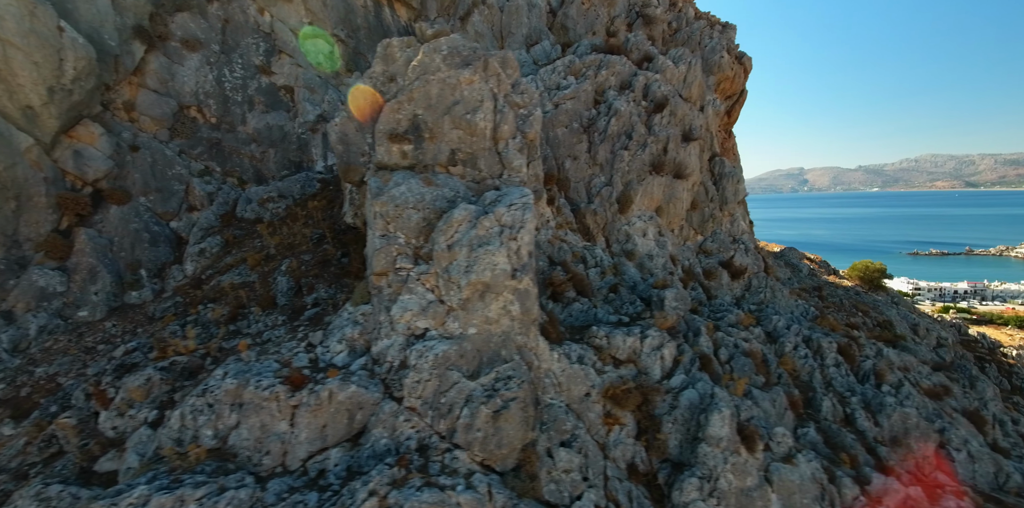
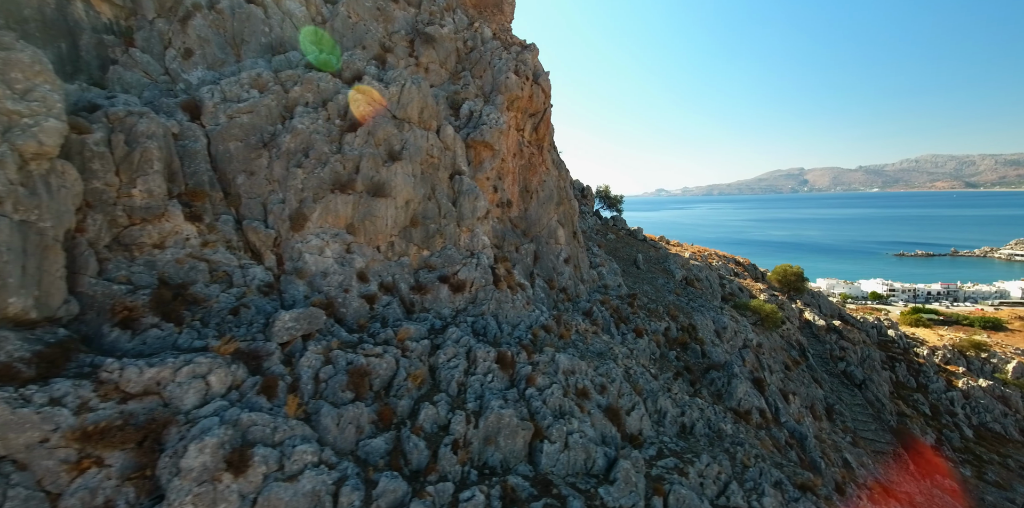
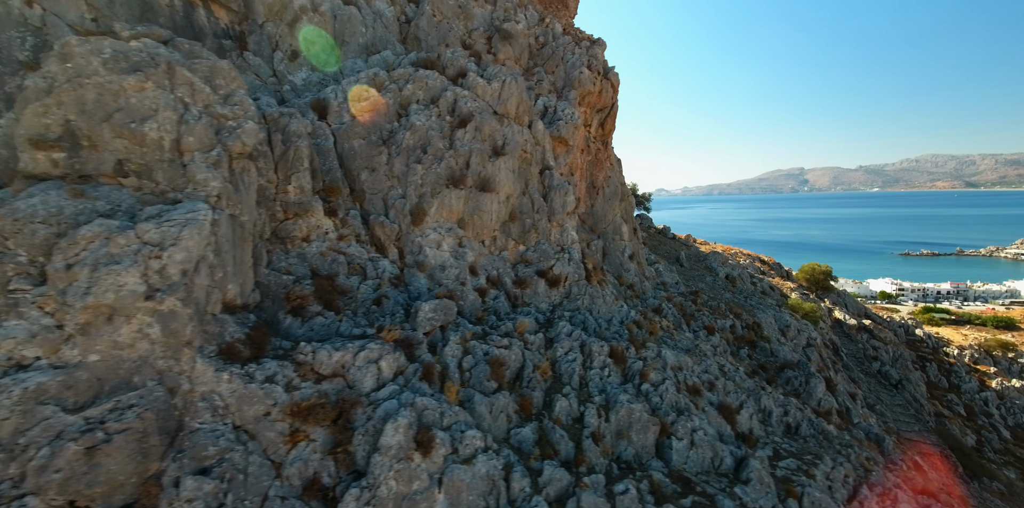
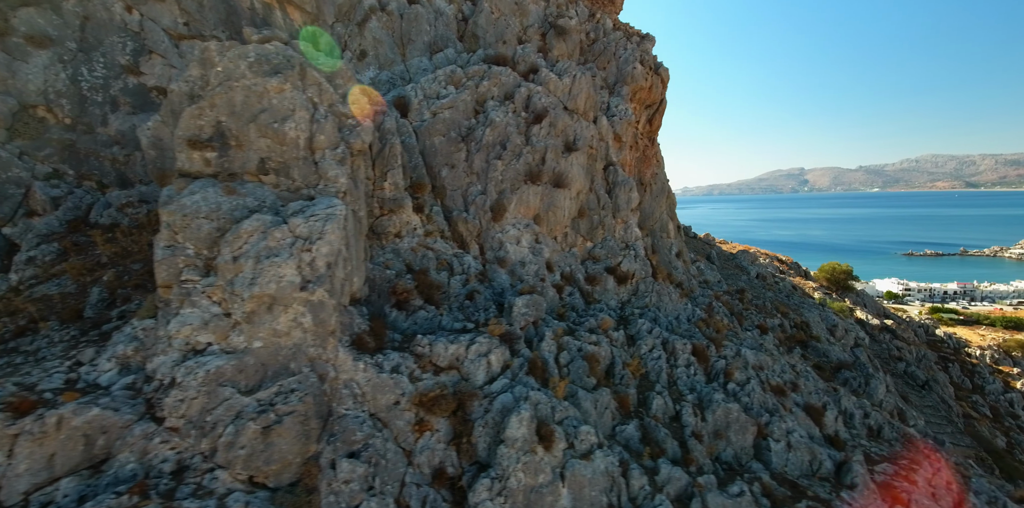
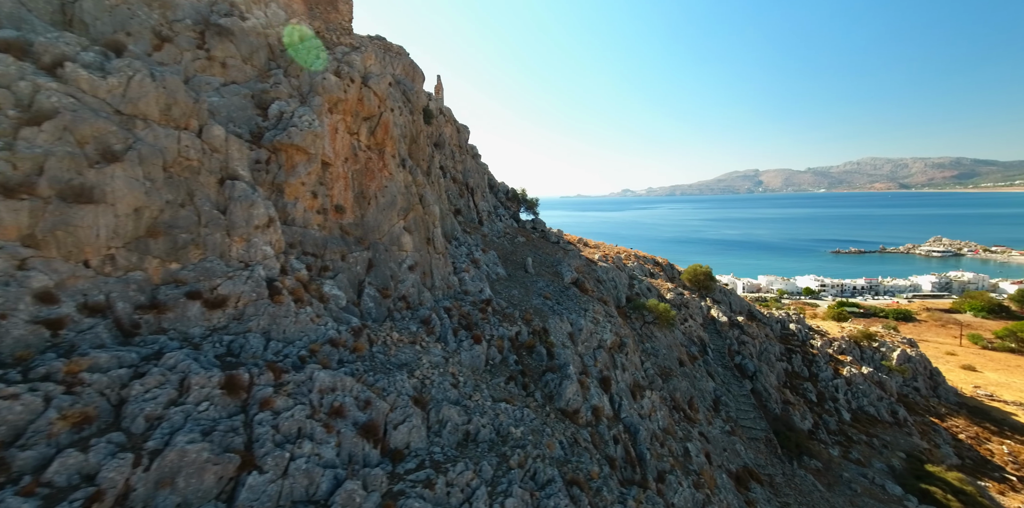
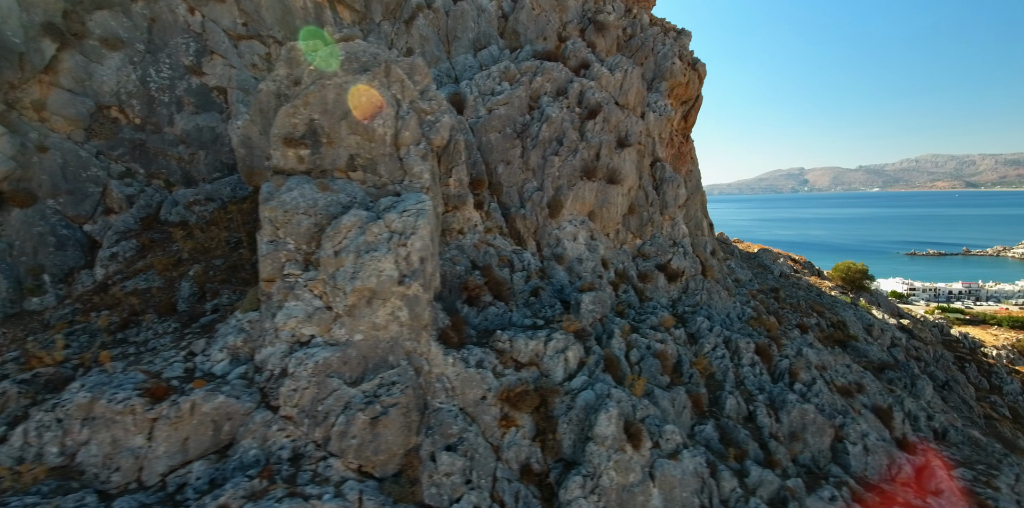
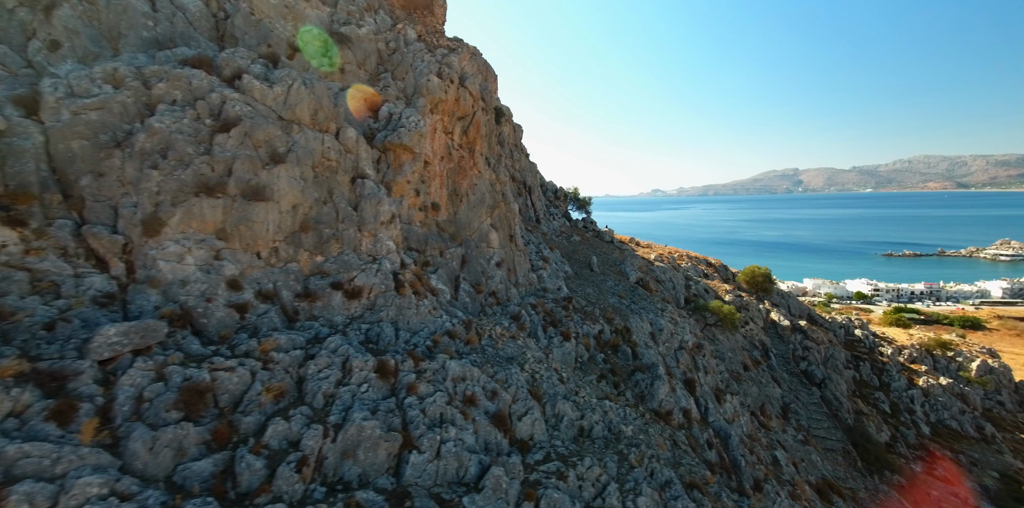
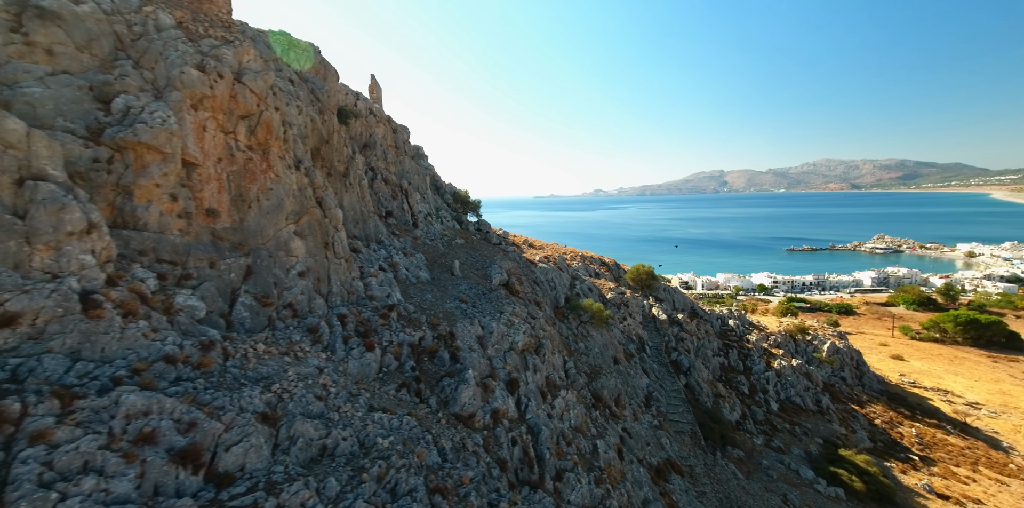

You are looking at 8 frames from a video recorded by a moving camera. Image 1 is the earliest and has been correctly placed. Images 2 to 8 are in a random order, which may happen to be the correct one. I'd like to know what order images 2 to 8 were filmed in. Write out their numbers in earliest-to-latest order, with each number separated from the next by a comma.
6, 4, 3, 2, 7, 5, 8
